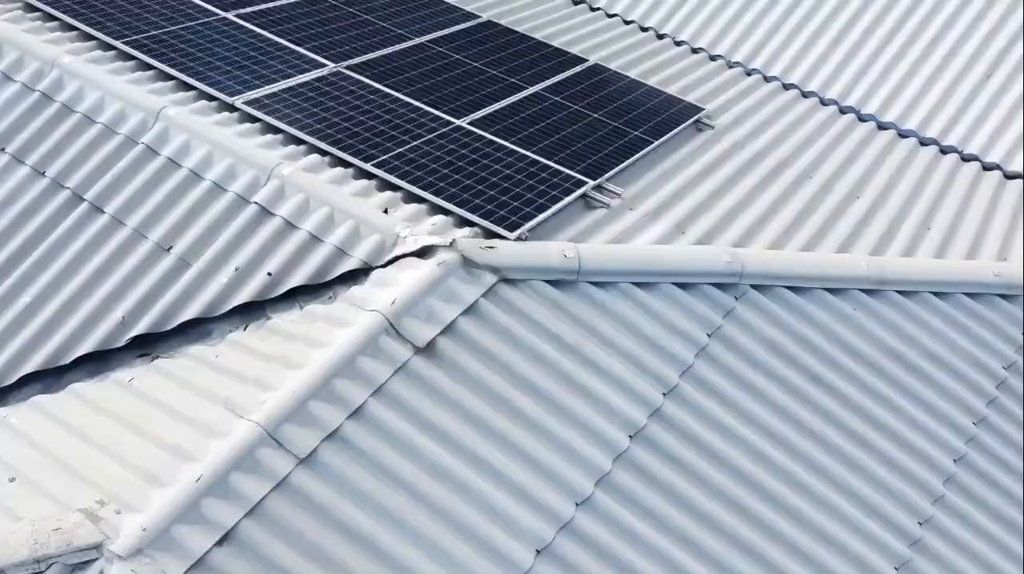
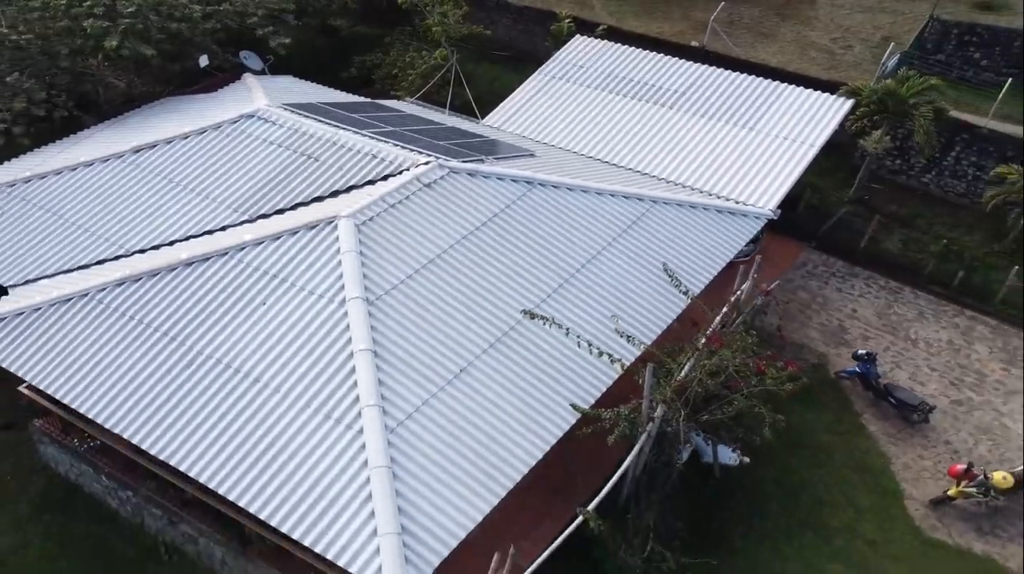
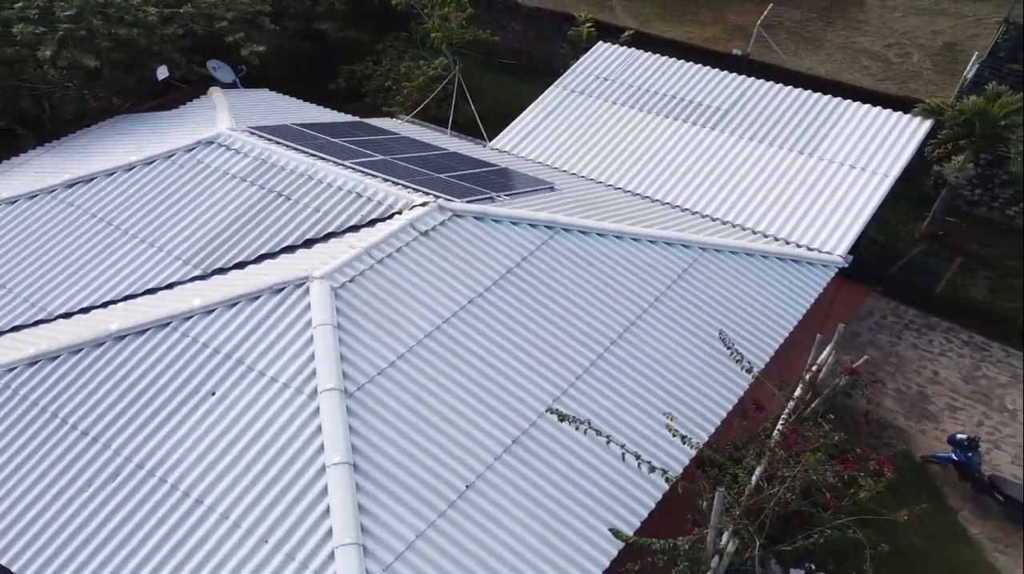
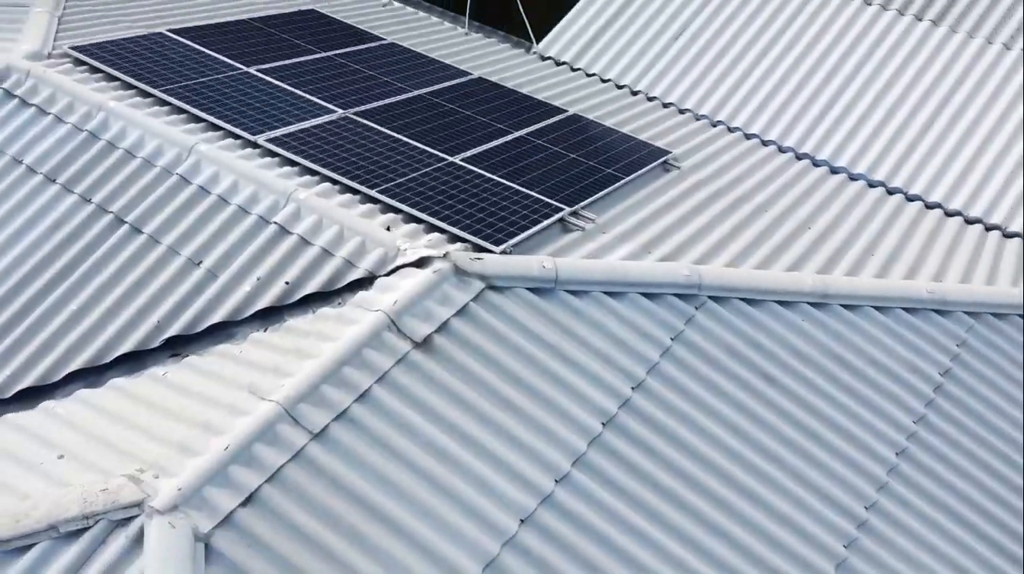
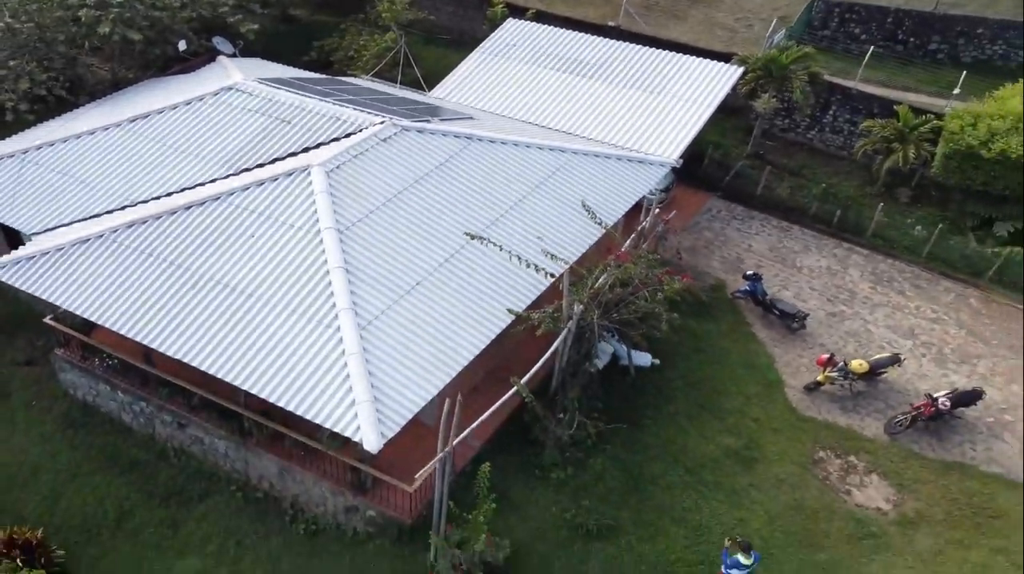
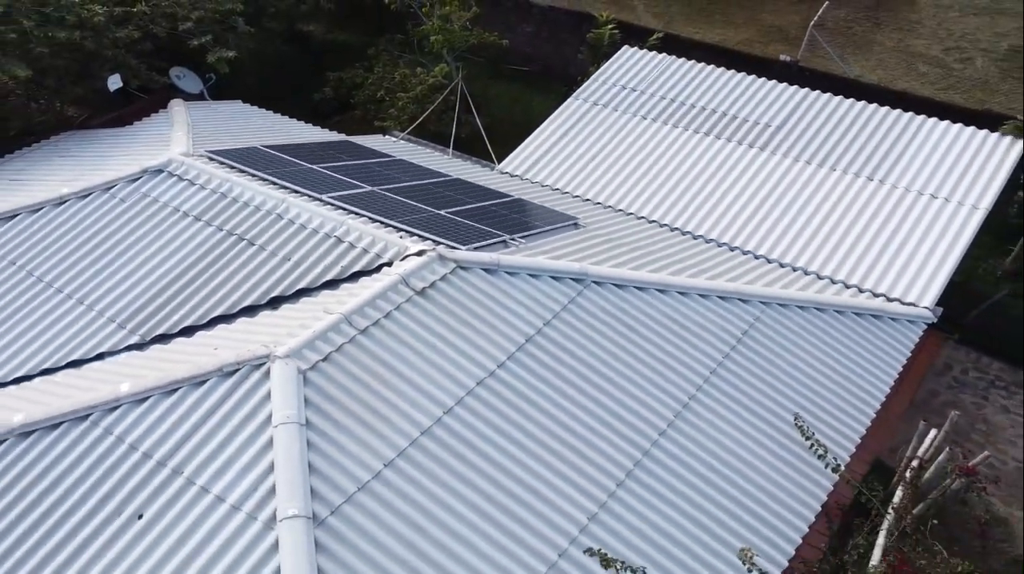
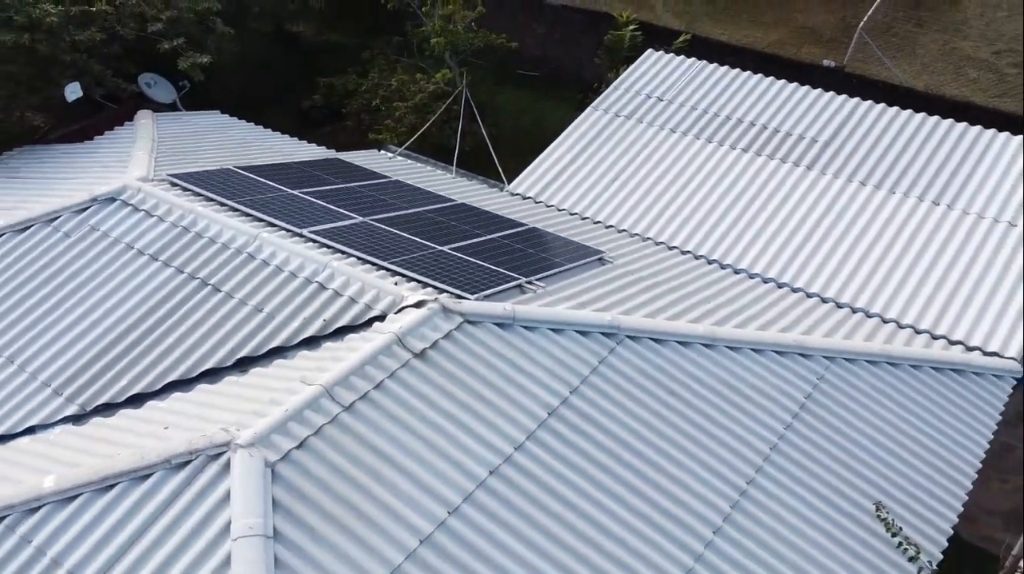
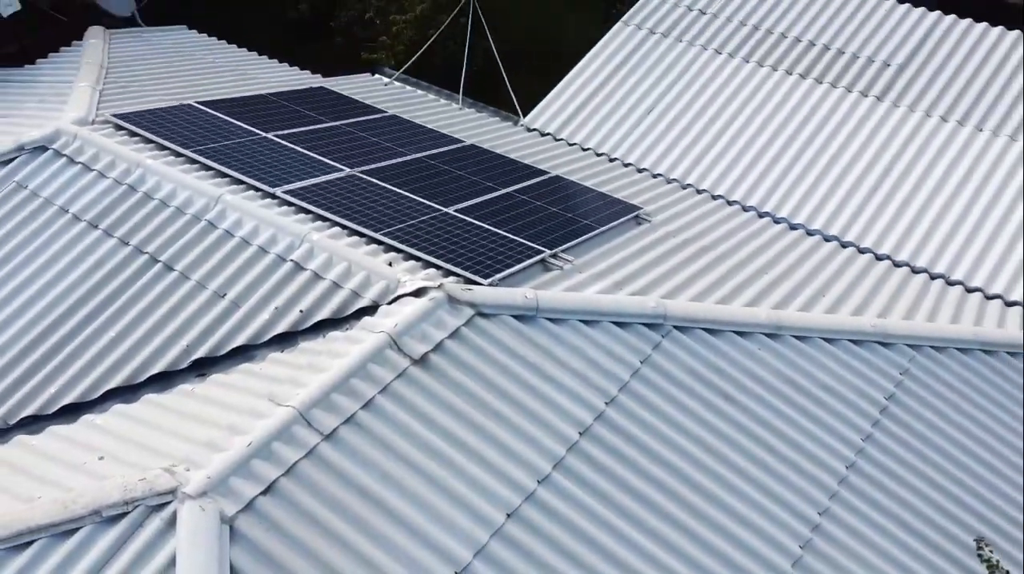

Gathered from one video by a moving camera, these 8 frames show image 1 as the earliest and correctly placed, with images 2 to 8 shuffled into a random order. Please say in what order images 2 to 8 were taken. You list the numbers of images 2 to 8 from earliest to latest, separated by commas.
4, 8, 7, 6, 3, 2, 5
